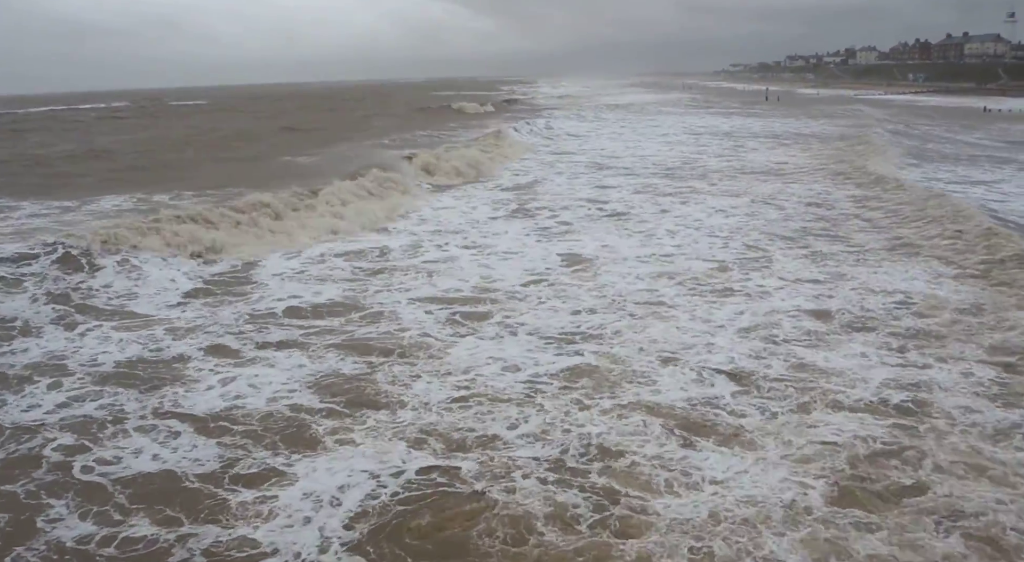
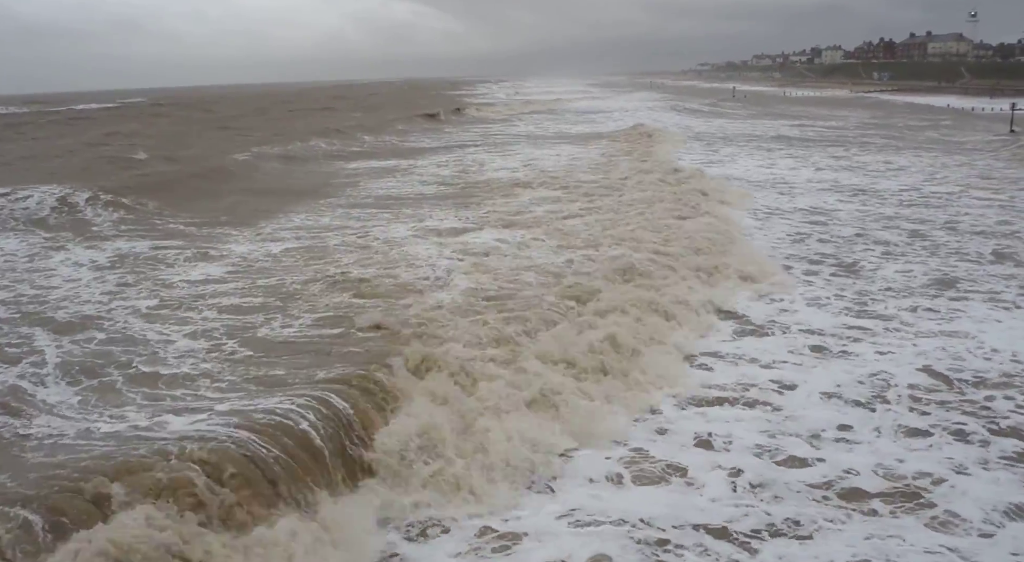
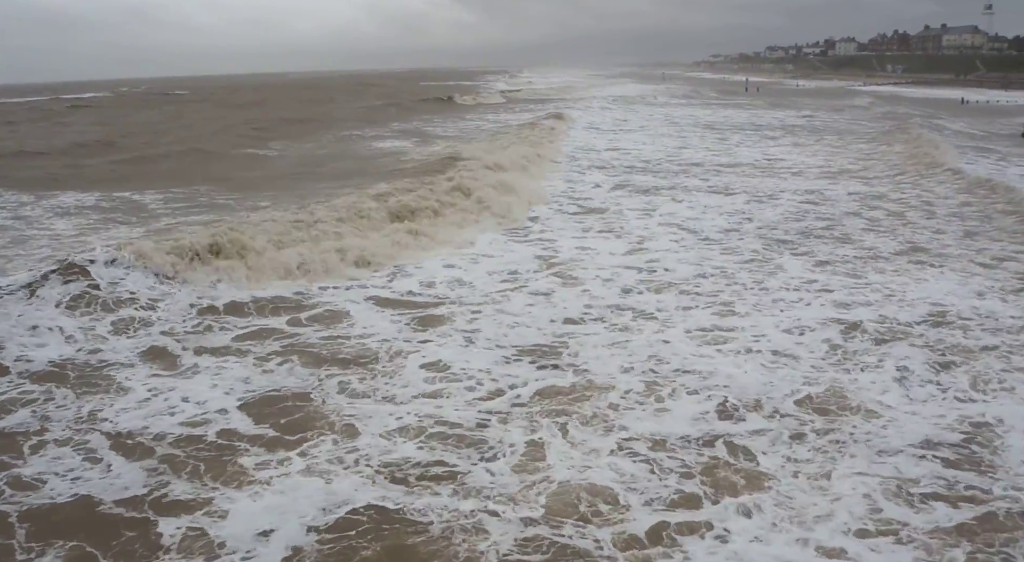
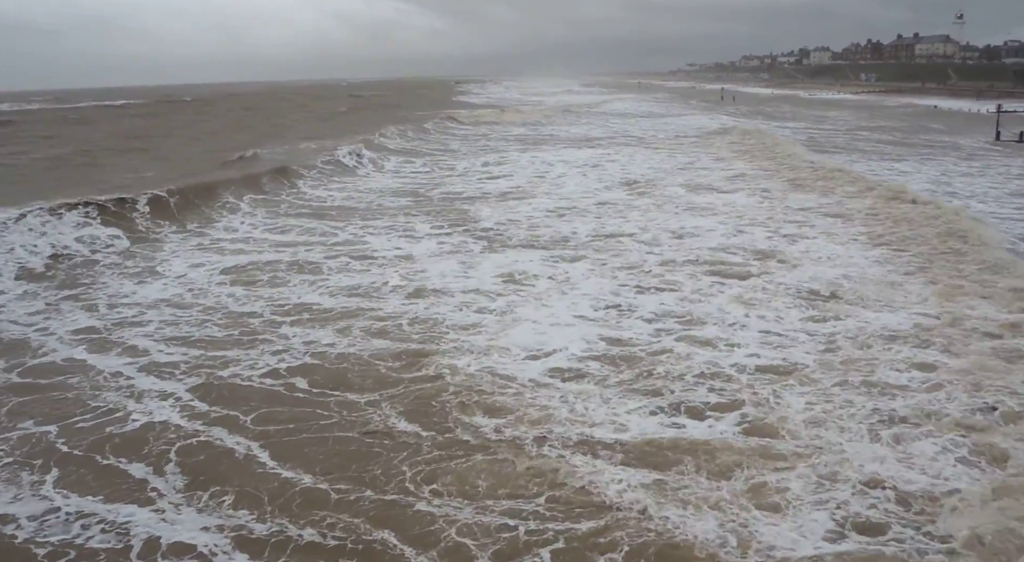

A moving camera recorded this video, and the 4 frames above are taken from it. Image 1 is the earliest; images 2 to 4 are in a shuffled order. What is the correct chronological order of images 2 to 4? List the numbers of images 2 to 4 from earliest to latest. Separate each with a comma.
3, 2, 4
